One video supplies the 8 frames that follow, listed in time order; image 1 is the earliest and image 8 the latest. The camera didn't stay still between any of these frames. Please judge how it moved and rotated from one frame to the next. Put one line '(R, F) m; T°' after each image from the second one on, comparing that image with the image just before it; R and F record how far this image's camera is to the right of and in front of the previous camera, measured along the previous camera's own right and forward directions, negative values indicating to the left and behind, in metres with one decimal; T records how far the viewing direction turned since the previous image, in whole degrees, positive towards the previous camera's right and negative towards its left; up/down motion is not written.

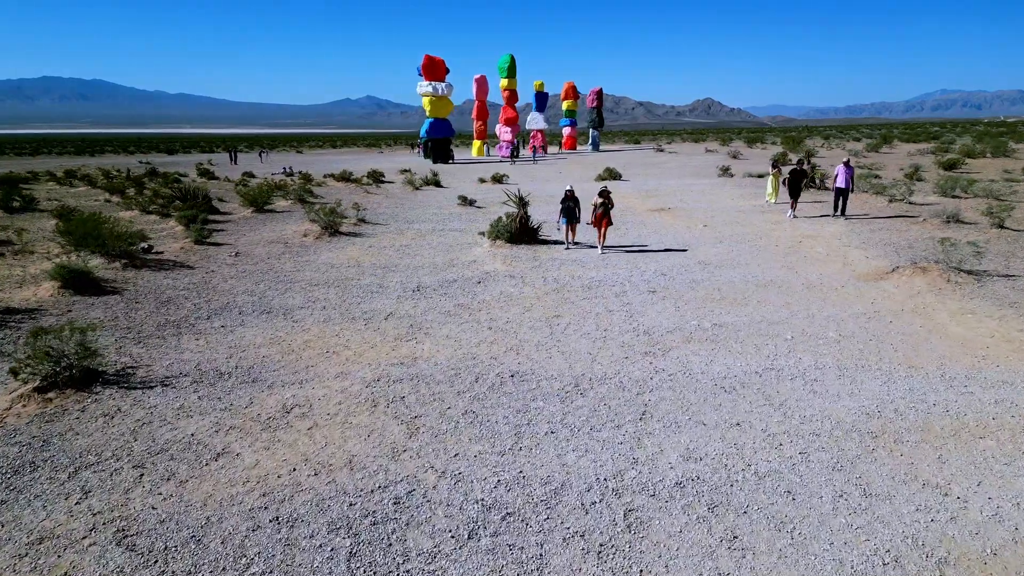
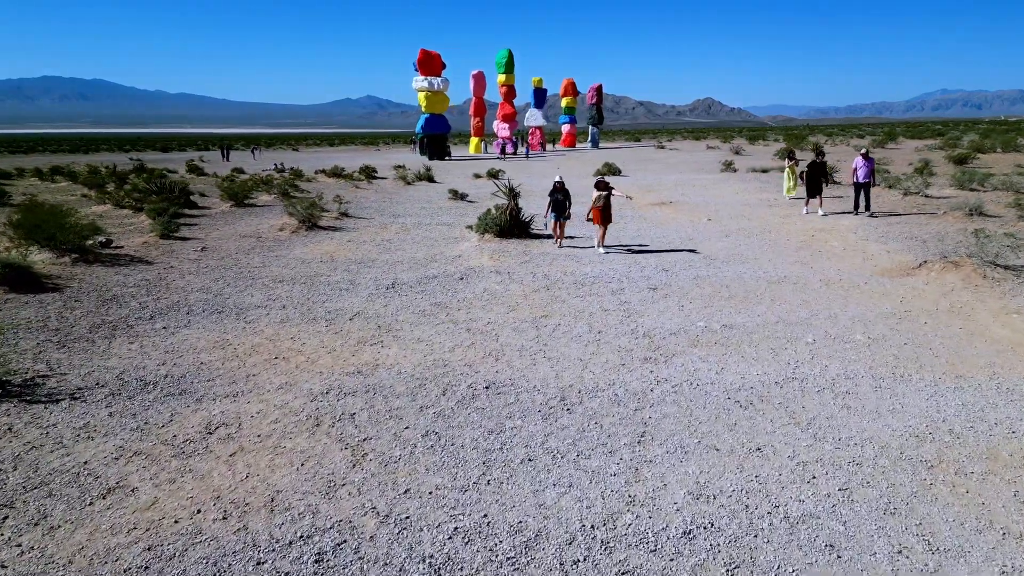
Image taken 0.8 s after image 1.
(+0.2, +1.0) m; 0°
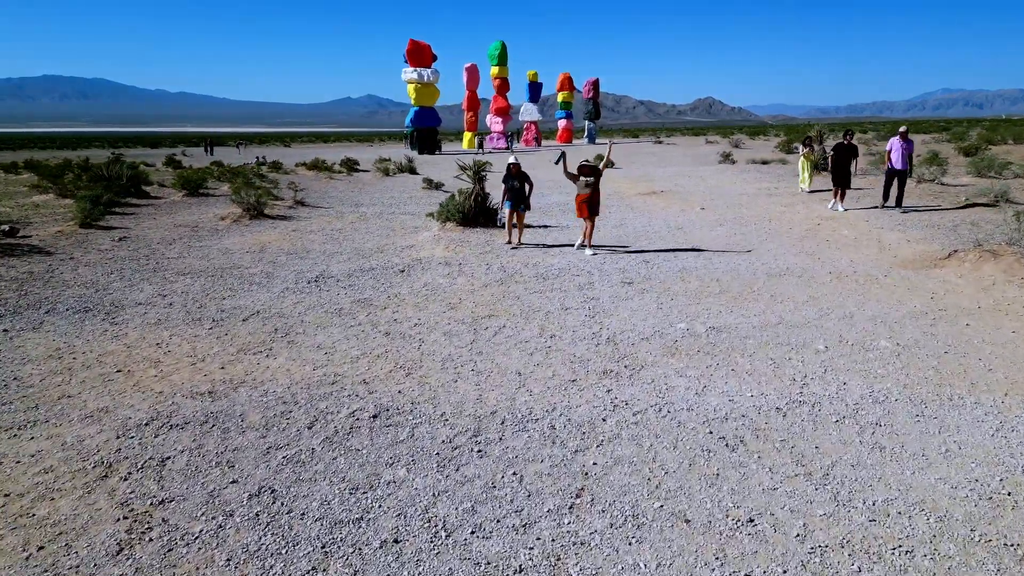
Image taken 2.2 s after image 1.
(+0.6, +1.6) m; 0°
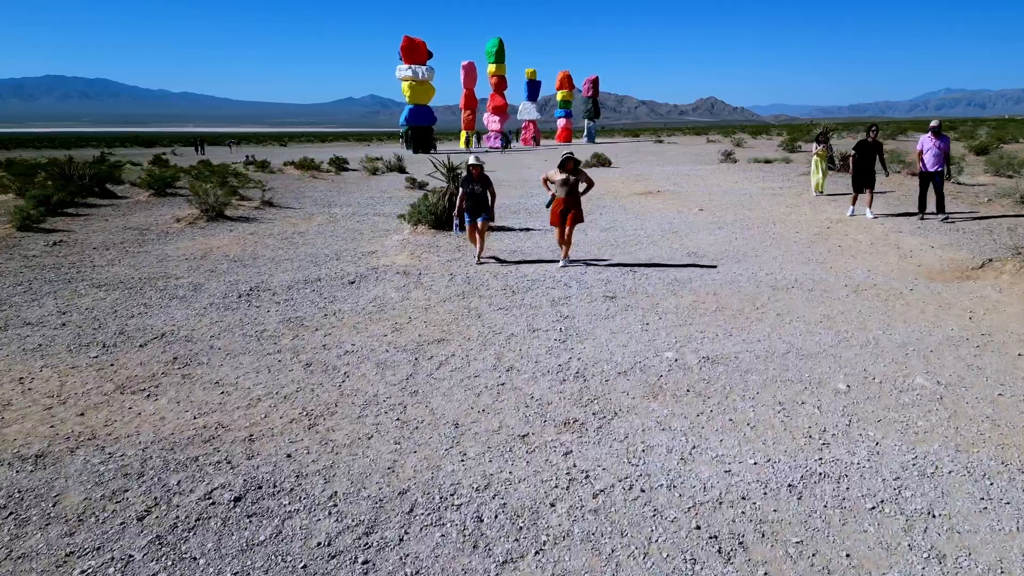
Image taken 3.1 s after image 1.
(+0.4, +1.1) m; 0°
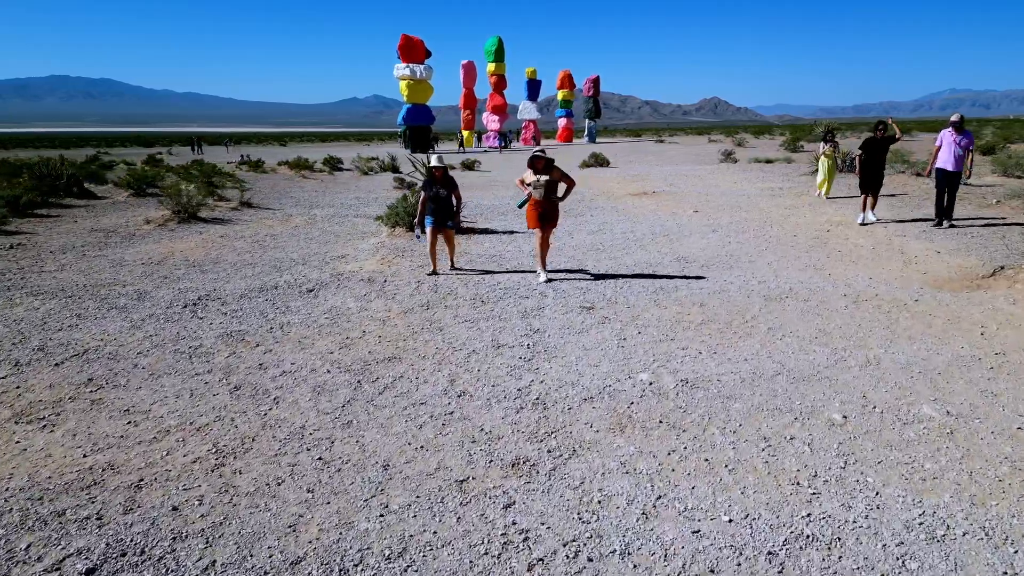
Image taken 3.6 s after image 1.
(+0.3, +0.5) m; 0°
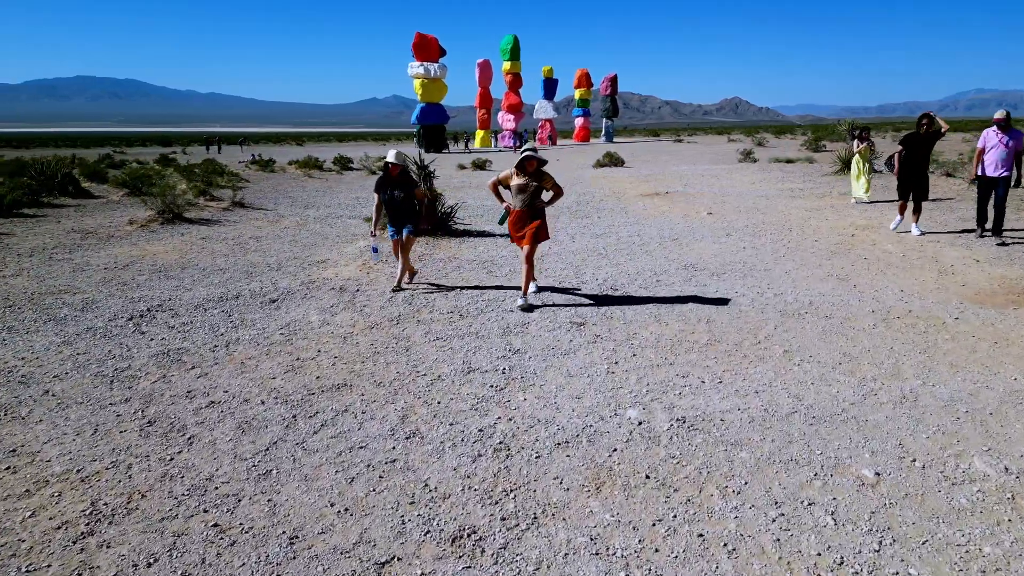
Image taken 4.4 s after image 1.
(+0.3, +0.7) m; -1°
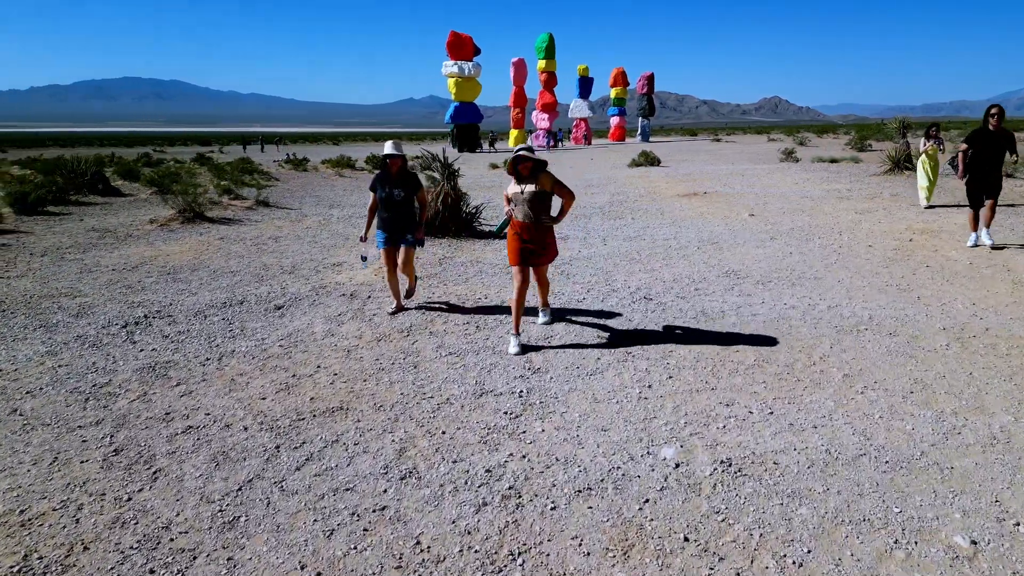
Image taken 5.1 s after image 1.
(+0.1, +0.5) m; -3°
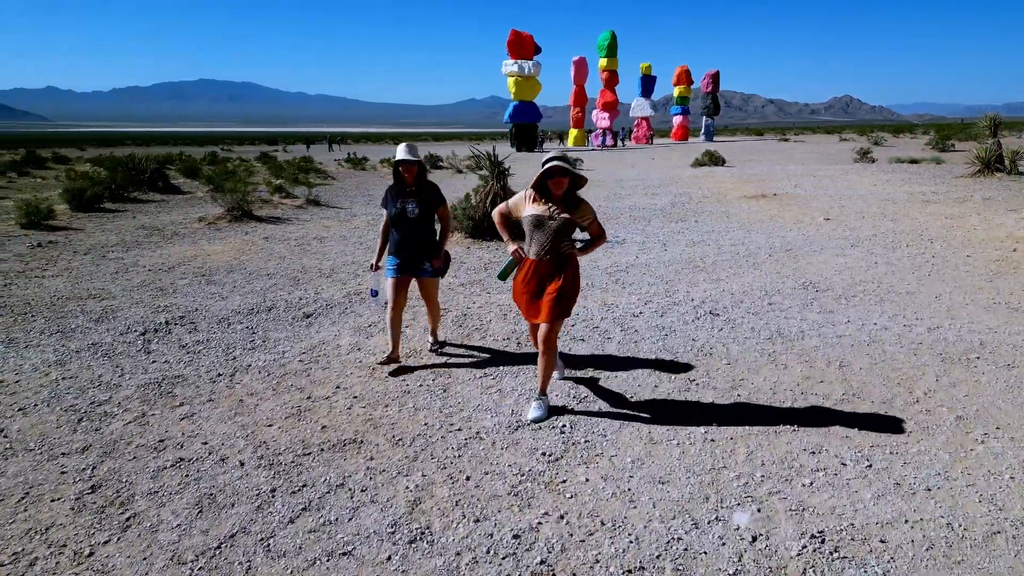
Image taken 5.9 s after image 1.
(+0.1, +0.6) m; -5°
